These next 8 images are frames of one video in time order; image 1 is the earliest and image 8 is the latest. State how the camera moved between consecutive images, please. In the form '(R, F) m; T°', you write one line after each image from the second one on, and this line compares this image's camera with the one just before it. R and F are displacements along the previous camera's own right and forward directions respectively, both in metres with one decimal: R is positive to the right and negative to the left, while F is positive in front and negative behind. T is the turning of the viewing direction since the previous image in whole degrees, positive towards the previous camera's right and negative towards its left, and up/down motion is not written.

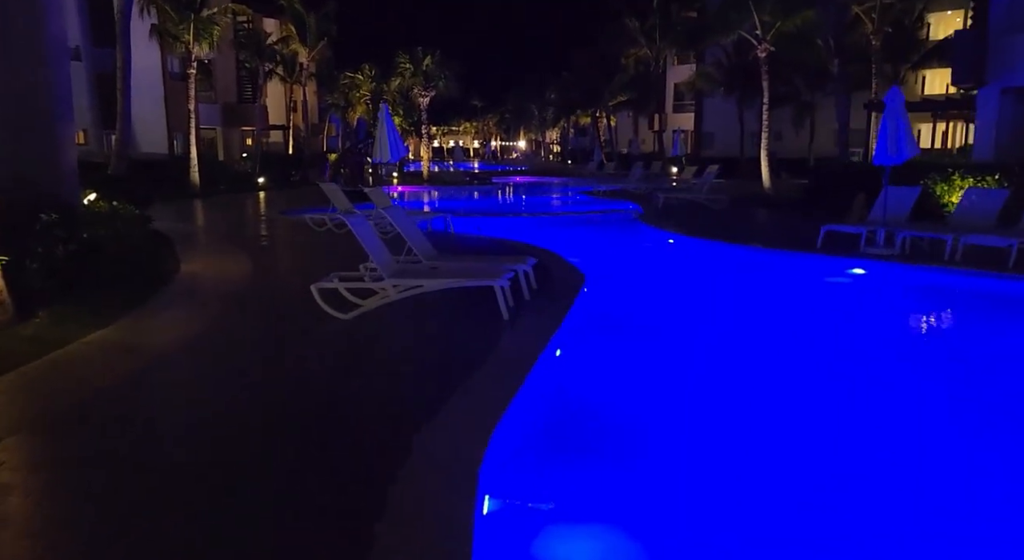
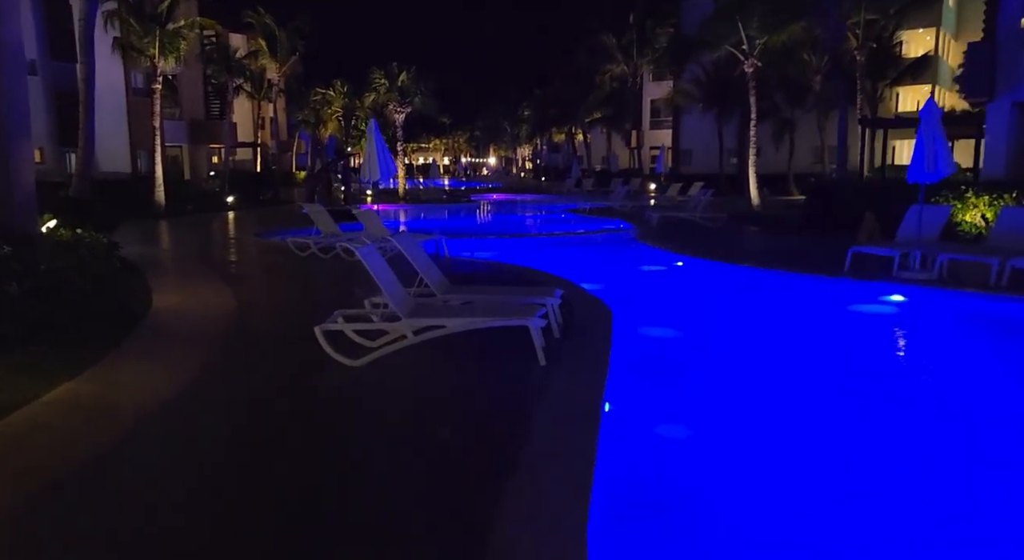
(-0.5, +0.9) m; +2°
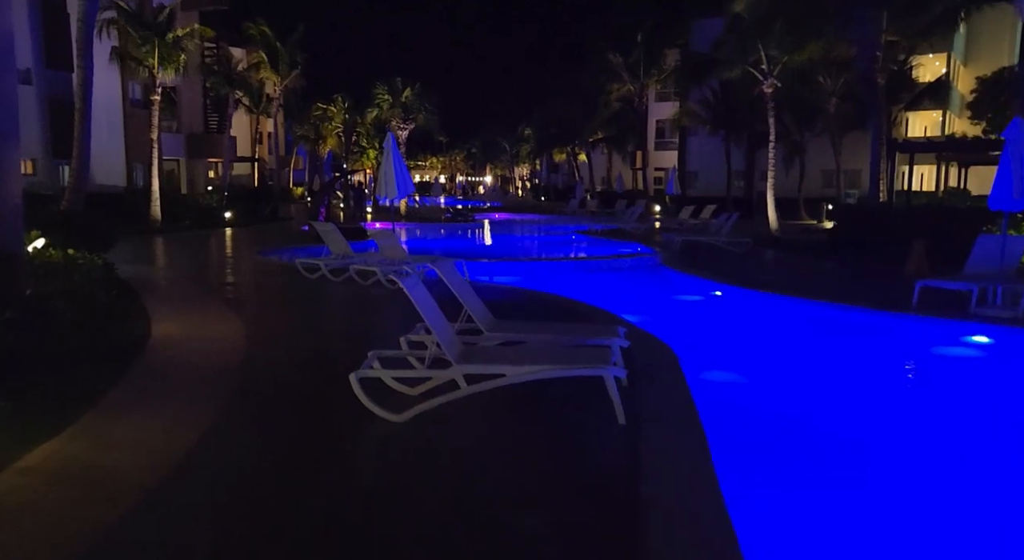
(-0.5, +0.9) m; +1°
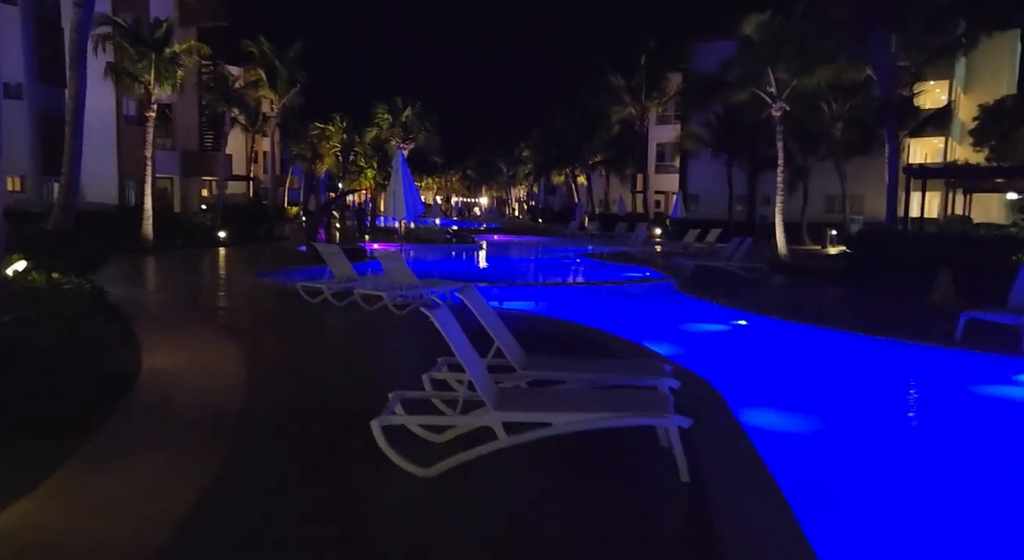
(-0.3, +0.6) m; +1°
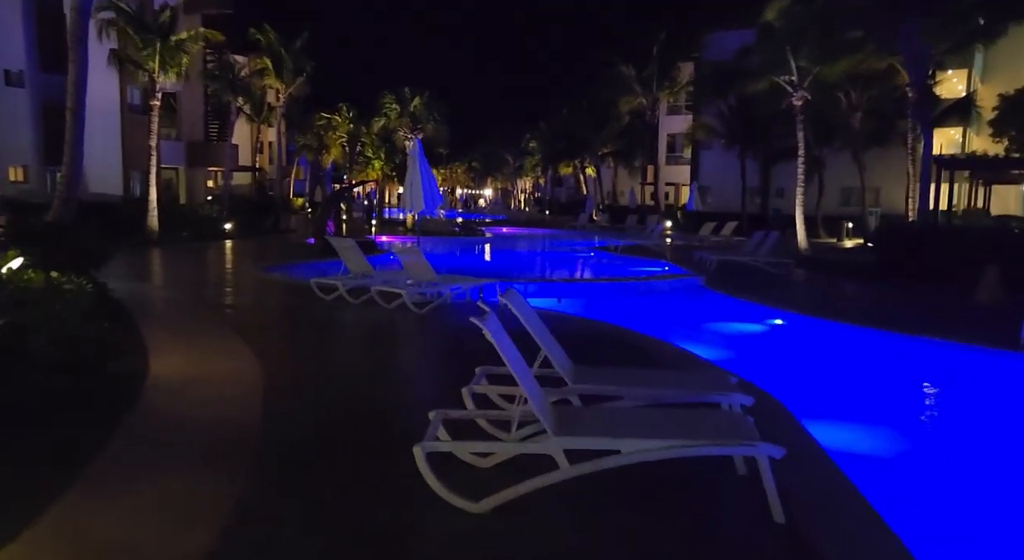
(-0.3, +0.6) m; 0°
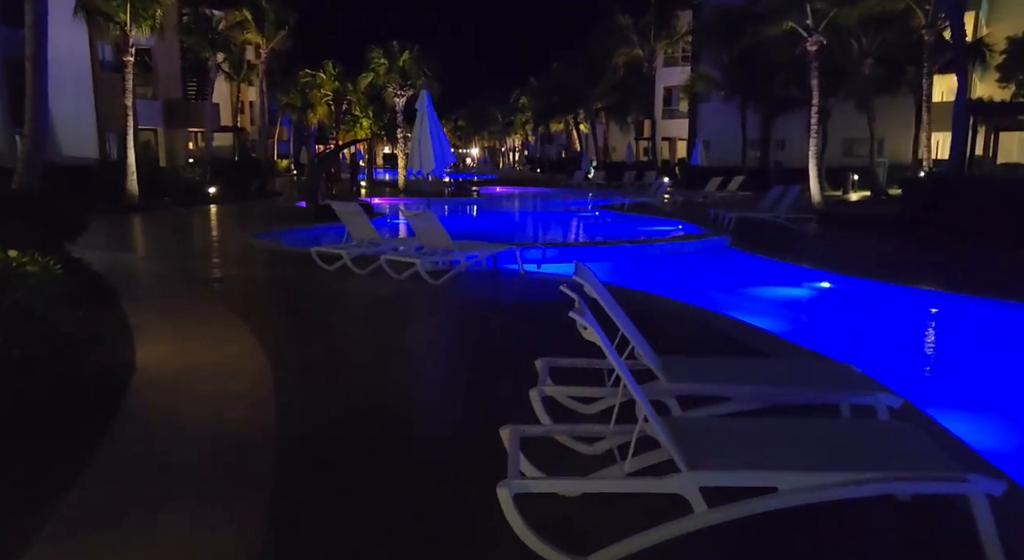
(-0.5, +1.0) m; +1°
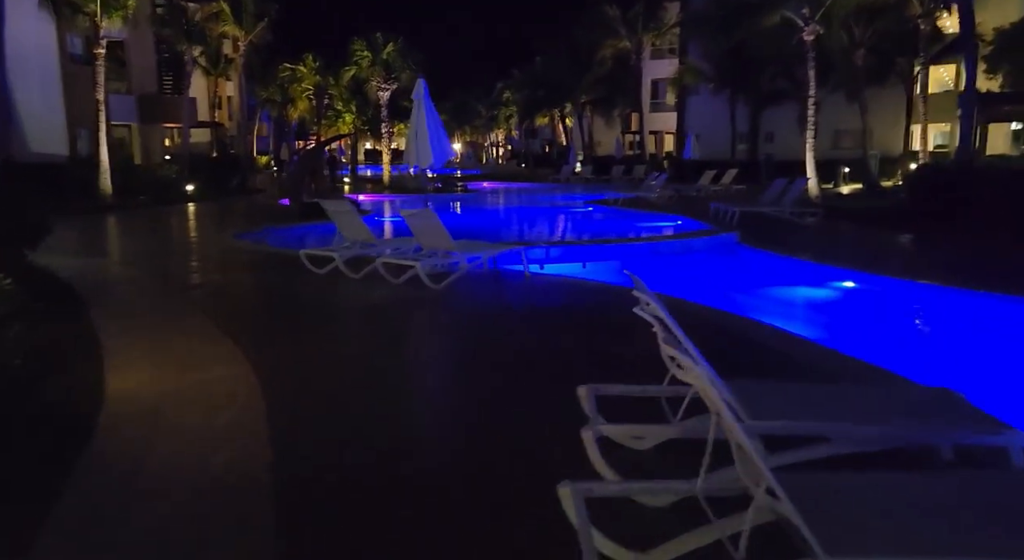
(-0.3, +0.7) m; +1°
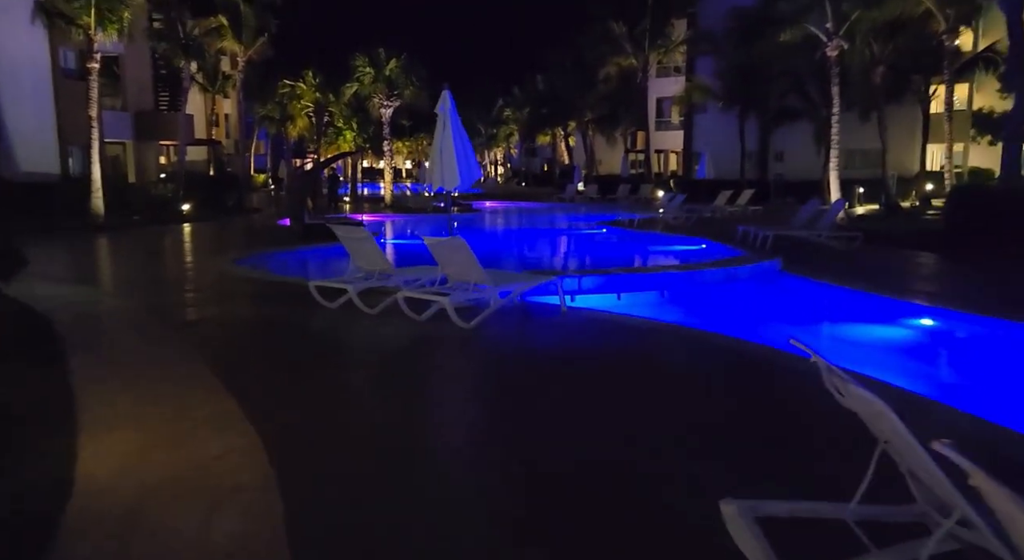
(-0.4, +1.0) m; 0°
